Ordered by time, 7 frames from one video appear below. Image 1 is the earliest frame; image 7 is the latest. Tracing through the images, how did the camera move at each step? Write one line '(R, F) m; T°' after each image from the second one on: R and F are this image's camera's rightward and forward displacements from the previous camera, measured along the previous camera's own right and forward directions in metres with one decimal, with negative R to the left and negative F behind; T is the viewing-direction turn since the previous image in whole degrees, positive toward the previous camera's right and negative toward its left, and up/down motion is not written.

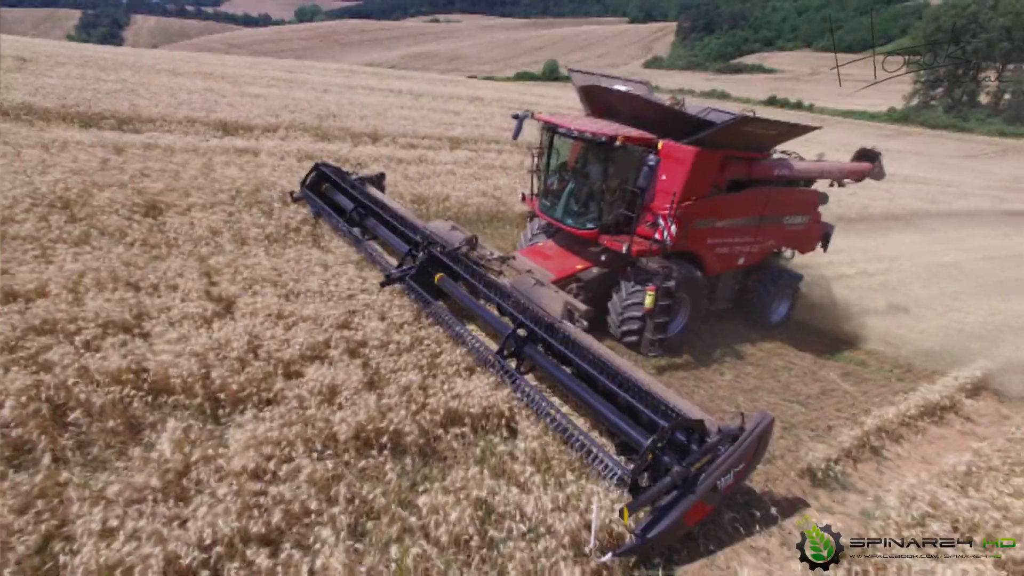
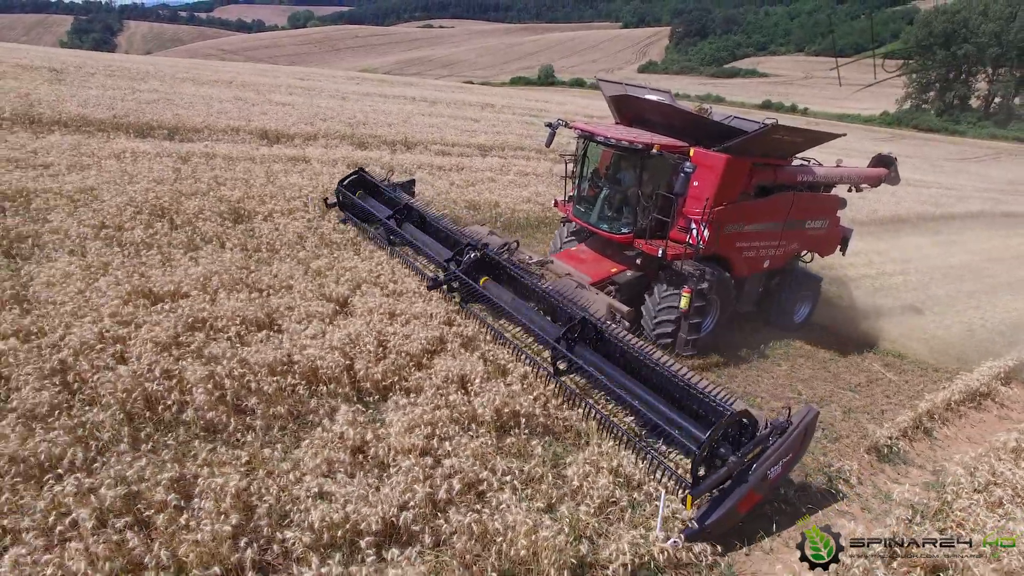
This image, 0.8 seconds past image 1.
(-1.0, -0.6) m; +1°
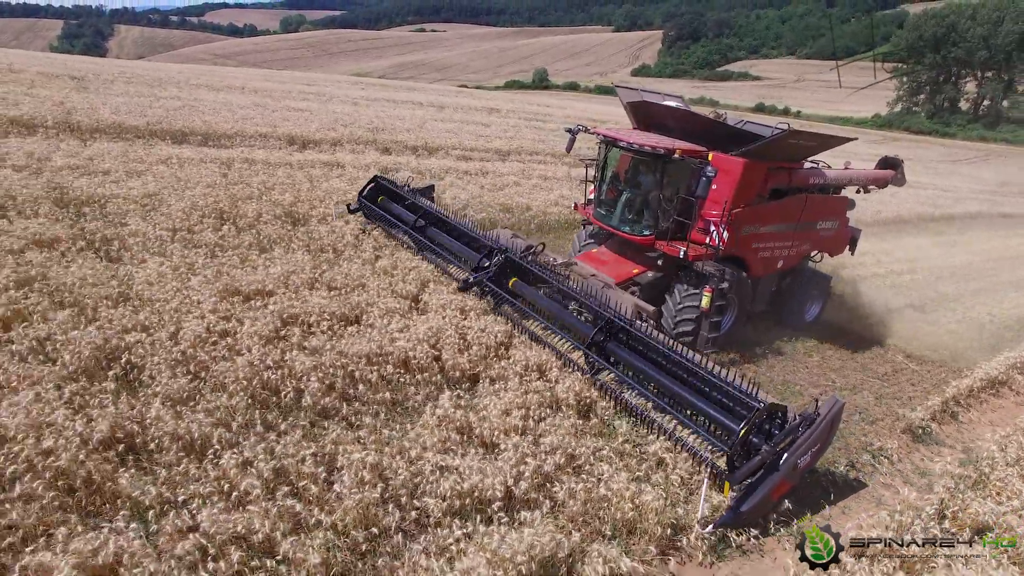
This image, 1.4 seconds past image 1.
(-0.8, -0.4) m; +1°
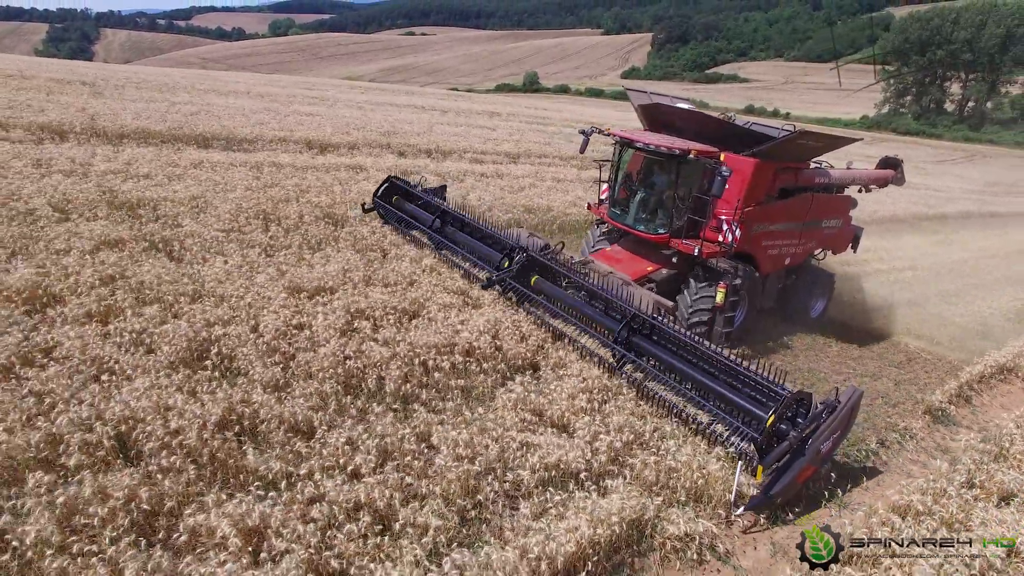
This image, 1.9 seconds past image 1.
(-0.7, -0.4) m; +1°
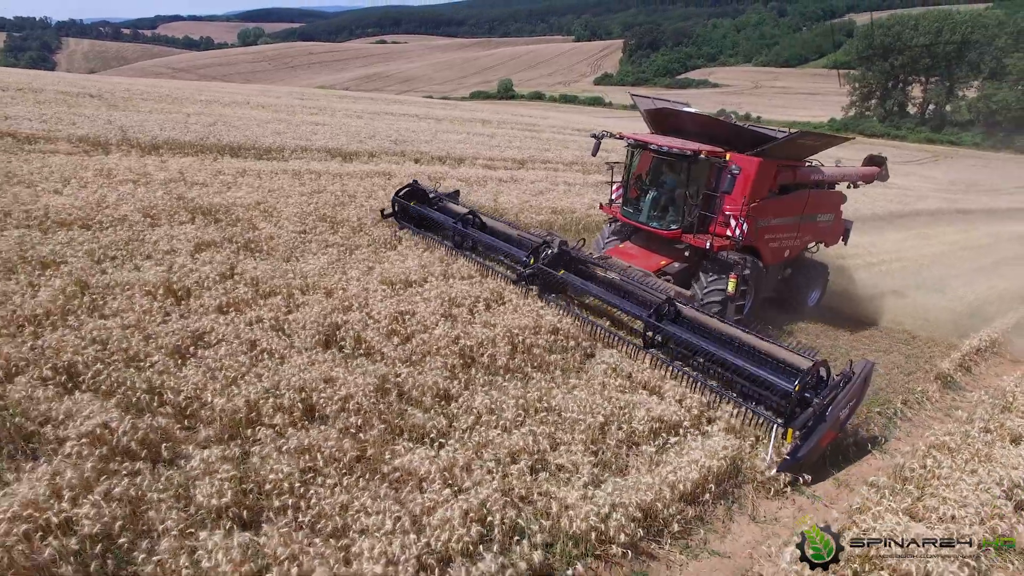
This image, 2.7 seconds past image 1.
(-1.2, -0.8) m; +2°
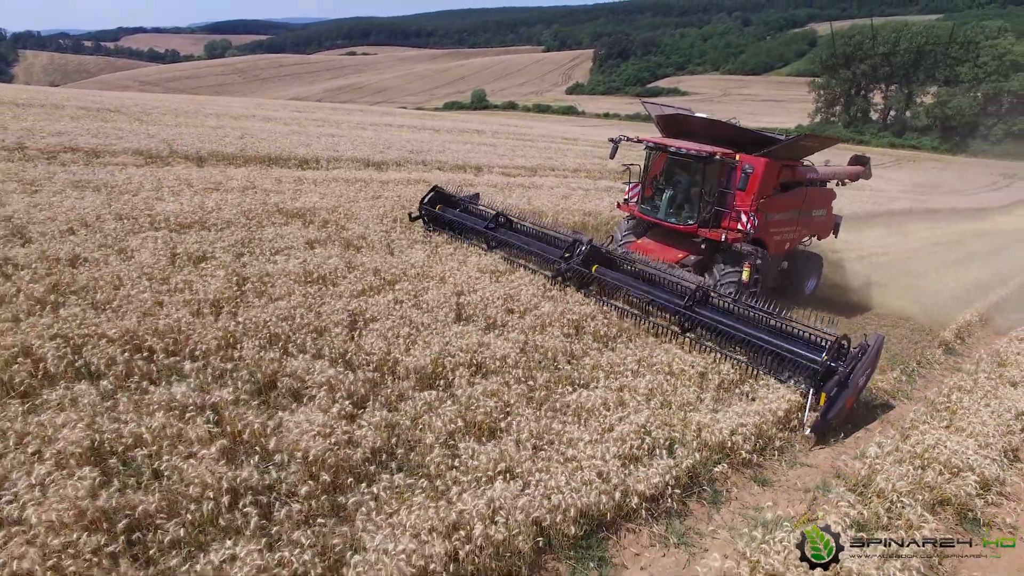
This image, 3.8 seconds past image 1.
(-1.5, -1.1) m; +3°
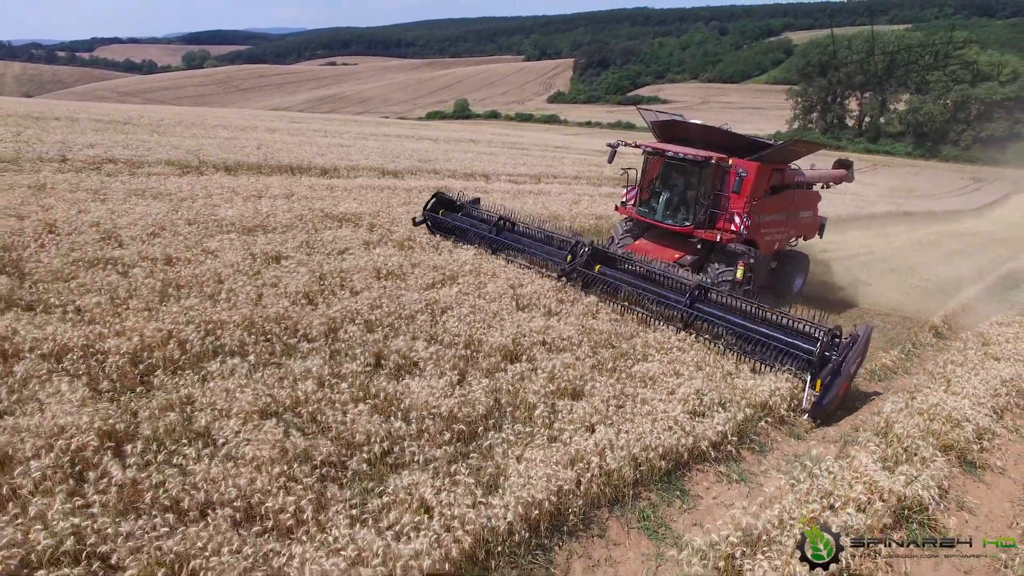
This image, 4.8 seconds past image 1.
(-0.9, -0.8) m; +2°
